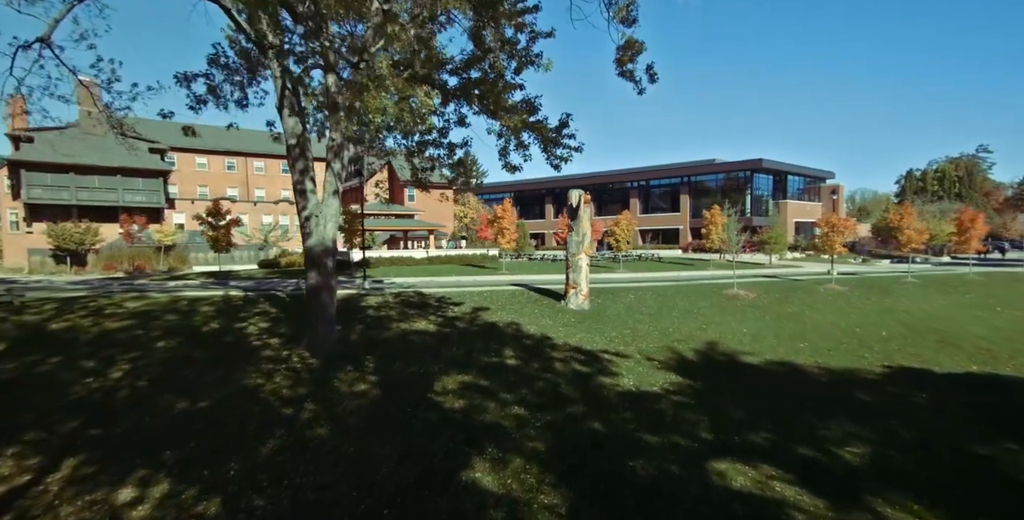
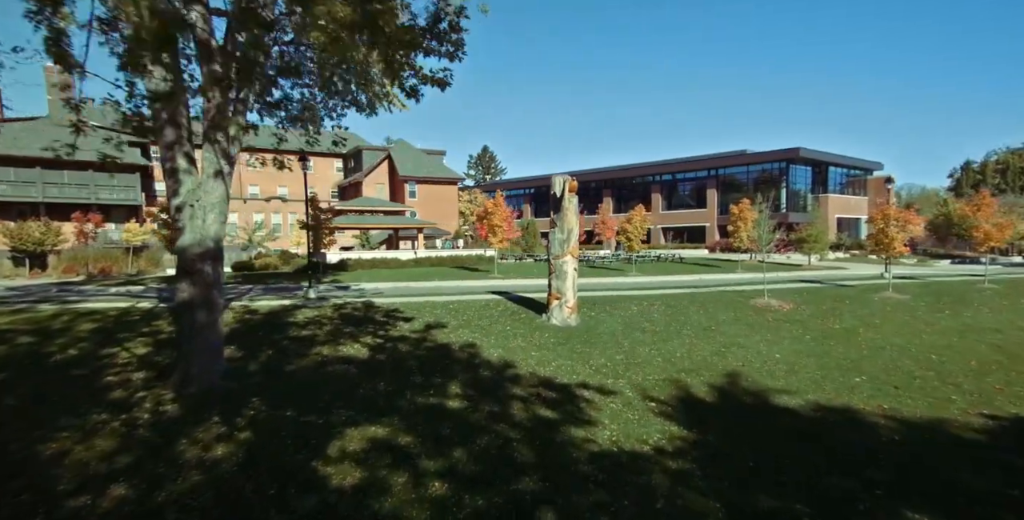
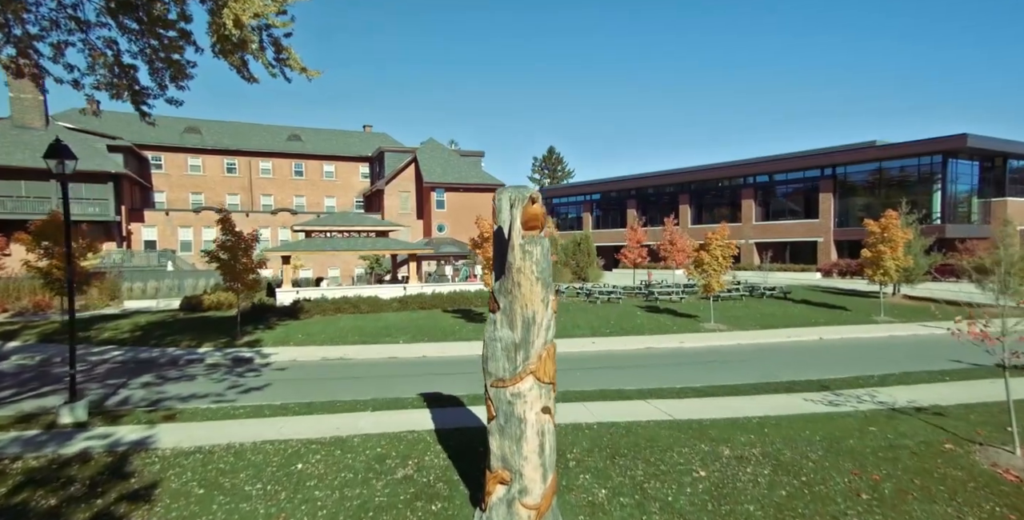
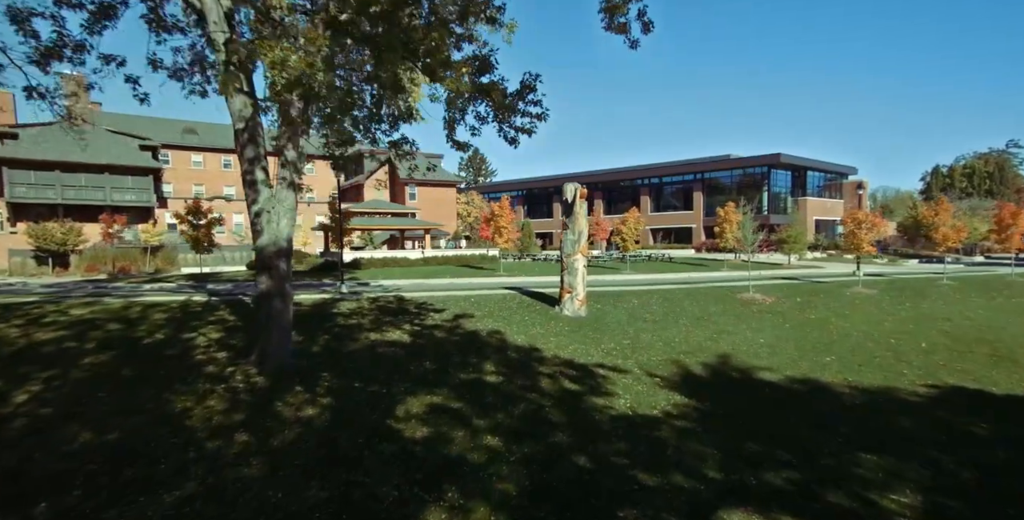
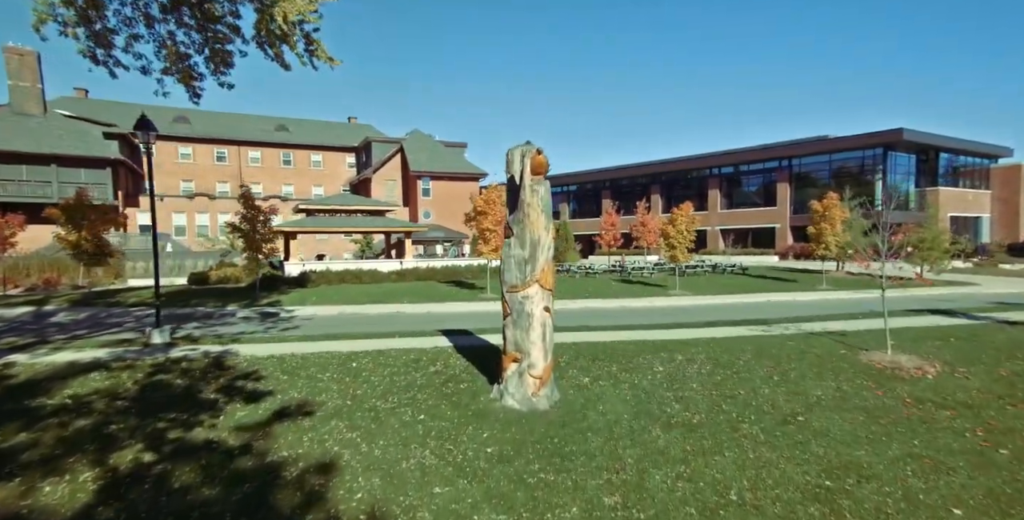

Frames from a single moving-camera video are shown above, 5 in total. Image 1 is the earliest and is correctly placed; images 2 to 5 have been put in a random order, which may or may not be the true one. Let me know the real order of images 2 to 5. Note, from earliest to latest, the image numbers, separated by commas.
4, 2, 5, 3
